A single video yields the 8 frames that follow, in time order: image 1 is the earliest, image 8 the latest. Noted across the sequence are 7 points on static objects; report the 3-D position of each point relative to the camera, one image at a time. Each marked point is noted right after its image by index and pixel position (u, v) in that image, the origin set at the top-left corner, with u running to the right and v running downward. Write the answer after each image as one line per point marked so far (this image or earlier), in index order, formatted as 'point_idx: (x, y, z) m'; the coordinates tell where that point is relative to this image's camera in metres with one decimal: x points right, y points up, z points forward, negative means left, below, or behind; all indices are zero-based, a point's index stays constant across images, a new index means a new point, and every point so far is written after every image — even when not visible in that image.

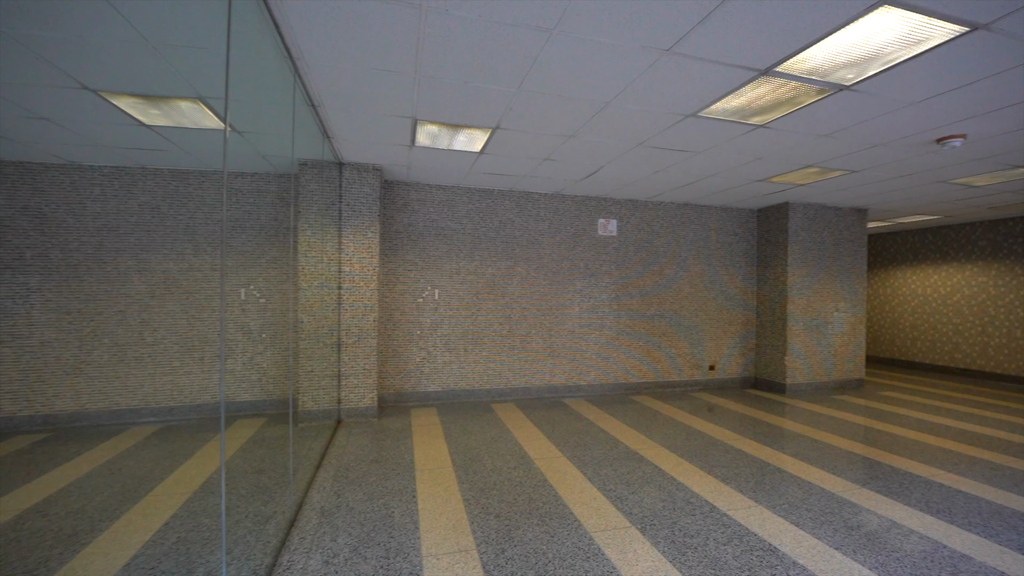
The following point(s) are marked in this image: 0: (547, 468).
0: (+0.3, -1.8, +4.1) m
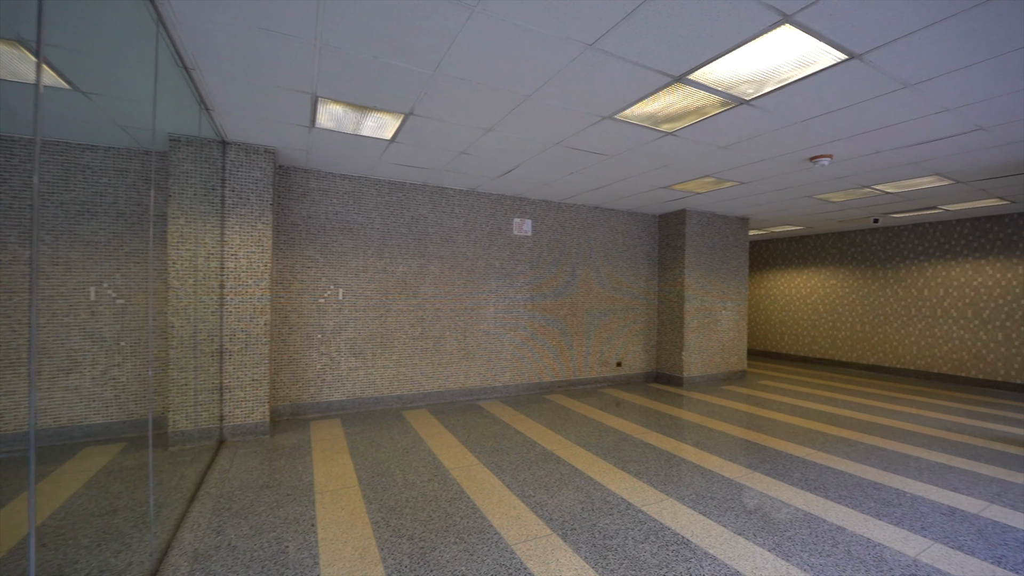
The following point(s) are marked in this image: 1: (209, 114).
0: (-0.5, -1.8, +3.9) m
1: (-2.9, +1.7, +4.0) m
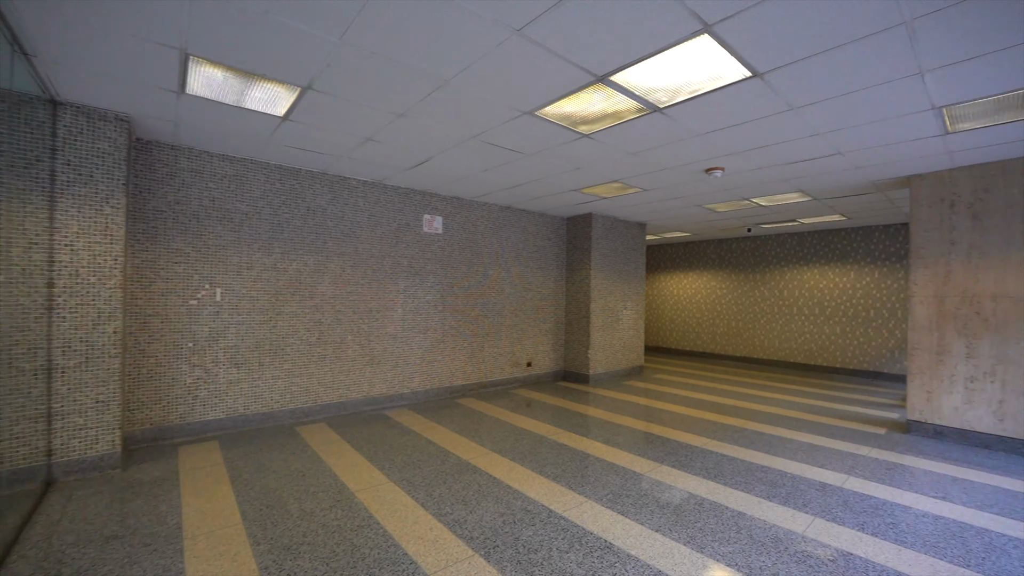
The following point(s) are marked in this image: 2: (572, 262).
0: (-1.2, -1.8, +3.5) m
1: (-3.6, +1.7, +3.1) m
2: (+1.1, +0.5, +8.3) m
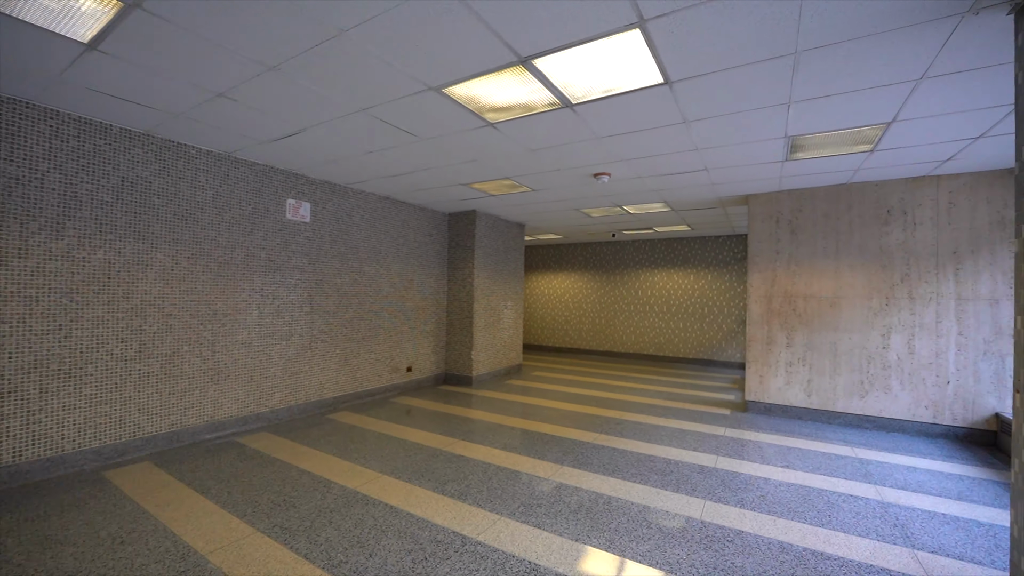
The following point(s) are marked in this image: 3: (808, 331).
0: (-1.8, -1.8, +2.7) m
1: (-4.0, +1.7, +1.5) m
2: (-1.1, +0.5, +7.9) m
3: (+4.1, -0.6, +5.8) m
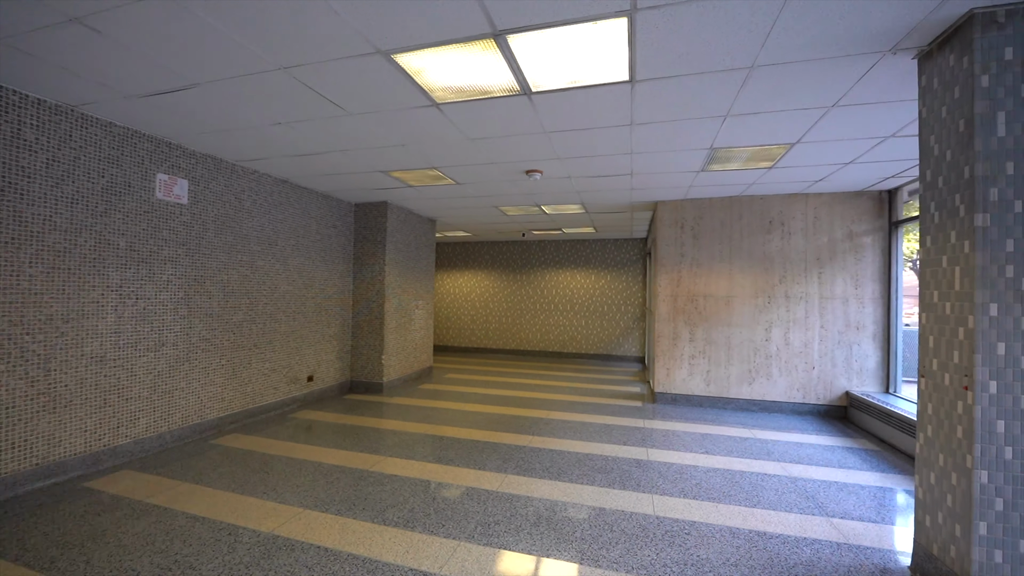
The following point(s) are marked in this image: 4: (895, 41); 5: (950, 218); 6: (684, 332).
0: (-2.0, -1.7, +1.9) m
1: (-3.7, +1.7, +0.3) m
2: (-2.6, +0.5, +7.2) m
3: (+3.0, -0.6, +6.4) m
4: (+2.2, +1.4, +2.4) m
5: (+2.4, +0.4, +2.3) m
6: (+2.7, -0.7, +6.5) m
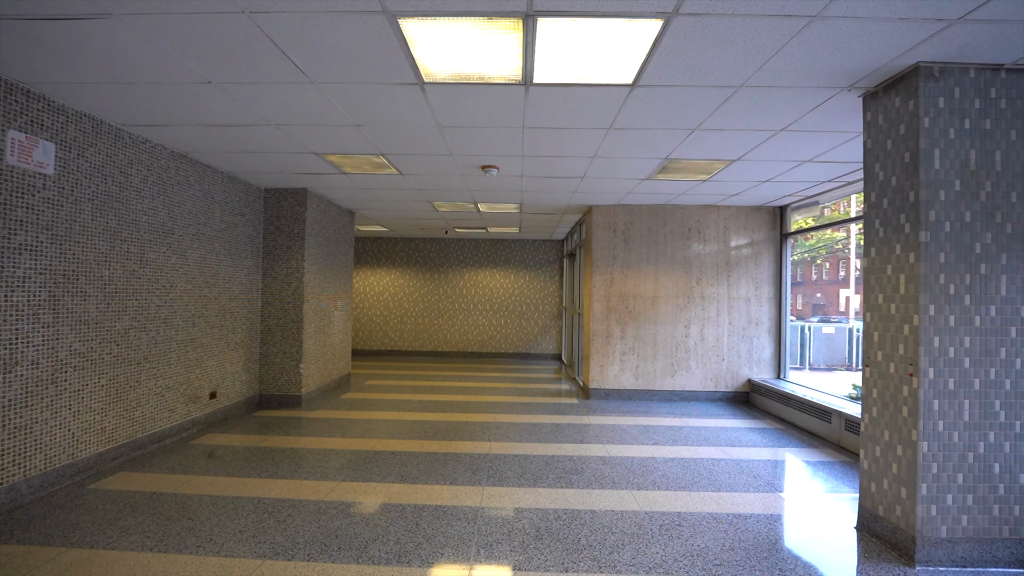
0: (-1.6, -1.8, +1.3) m
1: (-2.9, +1.7, -0.8) m
2: (-3.6, +0.6, +6.2) m
3: (+2.0, -0.6, +6.9) m
4: (+2.3, +1.4, +2.8) m
5: (+2.6, +0.4, +2.8) m
6: (+1.7, -0.7, +6.9) m
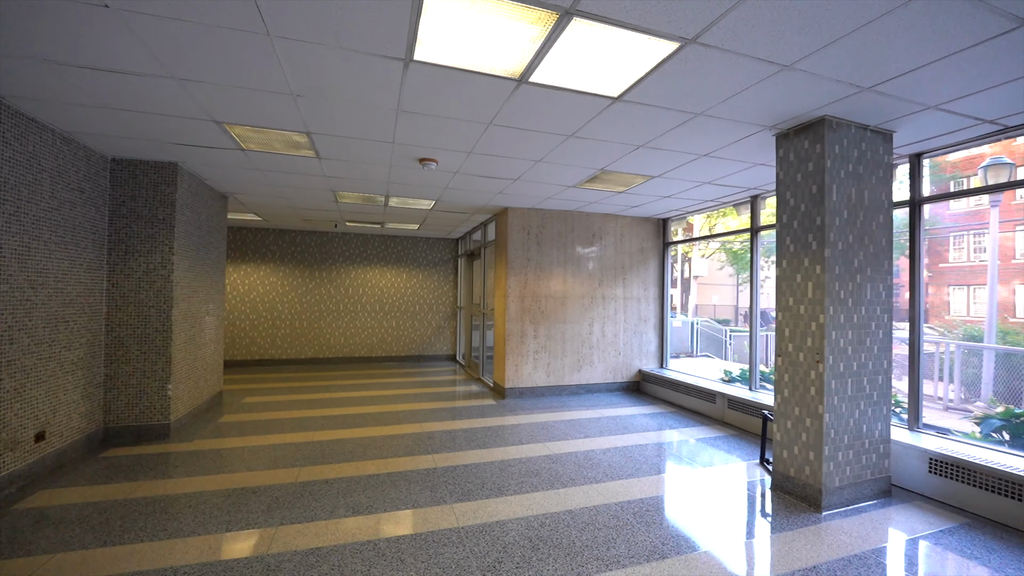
0: (-1.0, -1.8, +0.7) m
1: (-1.5, +1.7, -1.6) m
2: (-4.4, +0.6, +4.7) m
3: (+0.6, -0.6, +7.2) m
4: (+2.2, +1.4, +3.5) m
5: (+2.4, +0.3, +3.5) m
6: (+0.3, -0.7, +7.1) m
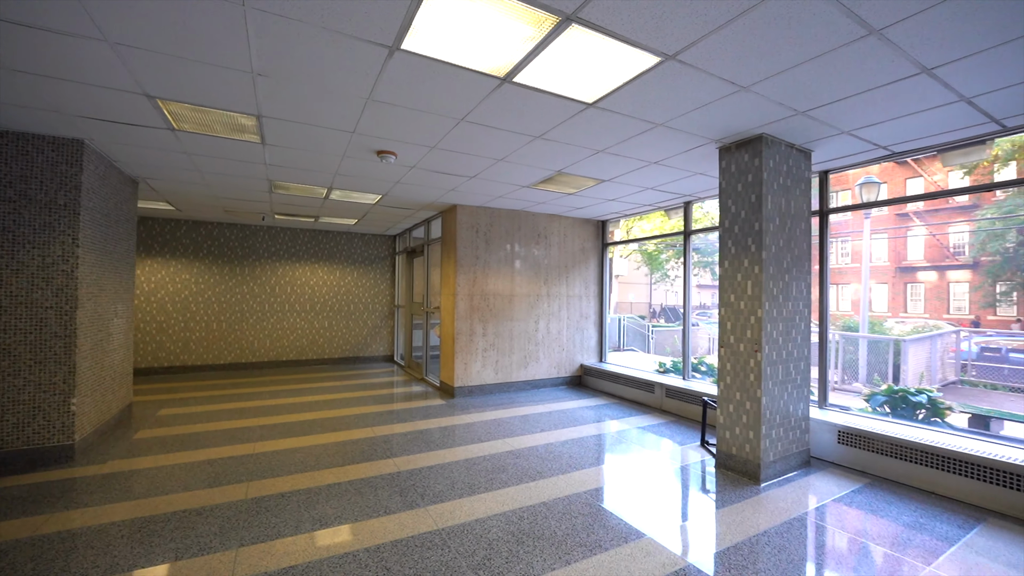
0: (-0.8, -1.8, +0.6) m
1: (-0.8, +1.7, -1.8) m
2: (-4.8, +0.6, +3.9) m
3: (-0.3, -0.6, +7.3) m
4: (+2.0, +1.4, +3.9) m
5: (+2.2, +0.3, +3.9) m
6: (-0.6, -0.7, +7.1) m
